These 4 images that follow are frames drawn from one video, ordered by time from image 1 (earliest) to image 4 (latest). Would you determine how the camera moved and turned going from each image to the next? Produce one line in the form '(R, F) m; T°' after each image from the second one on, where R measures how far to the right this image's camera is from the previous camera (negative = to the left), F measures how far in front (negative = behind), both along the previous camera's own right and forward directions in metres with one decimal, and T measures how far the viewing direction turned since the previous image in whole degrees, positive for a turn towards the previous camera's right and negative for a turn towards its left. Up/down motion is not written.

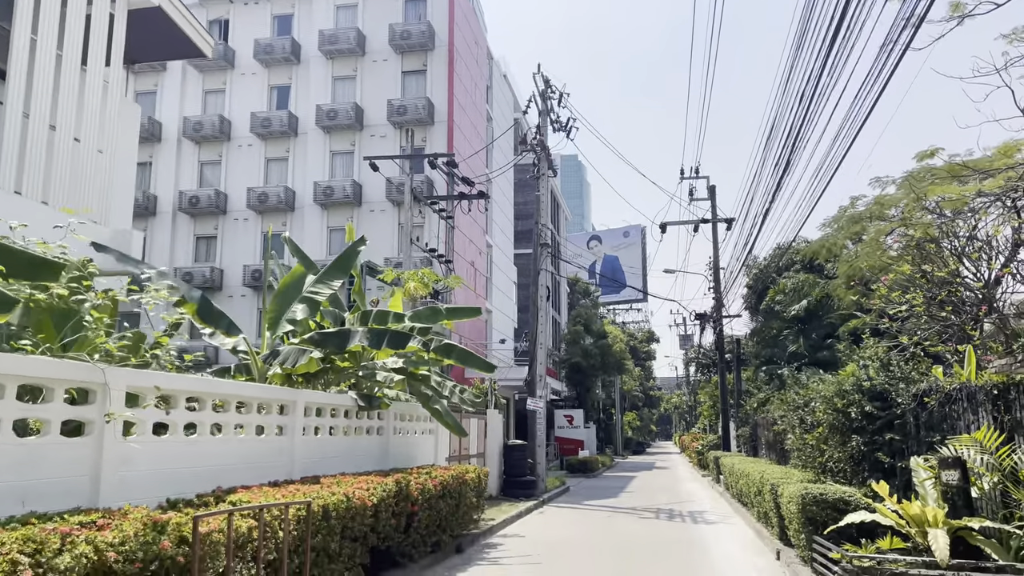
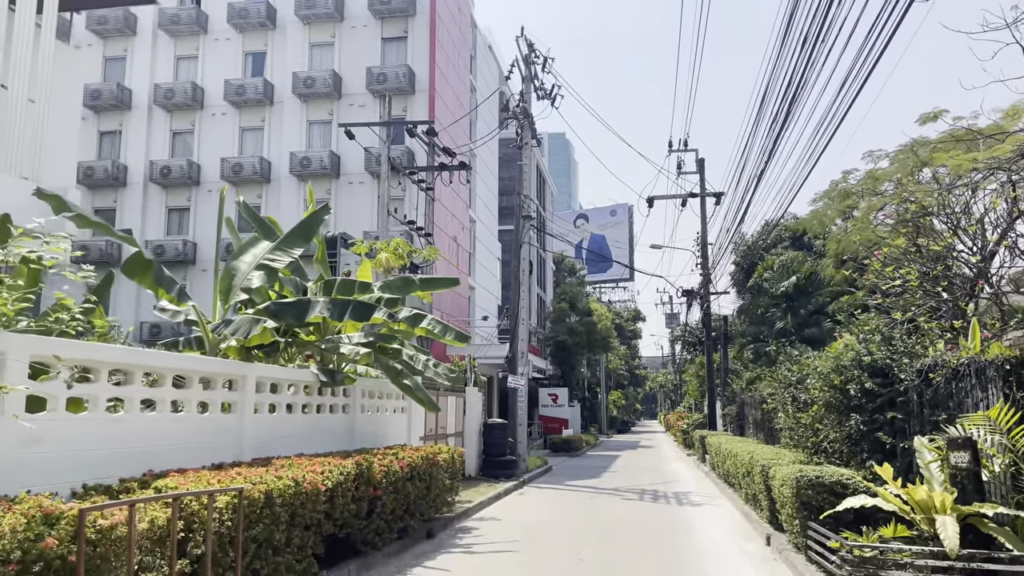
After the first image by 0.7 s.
(+0.1, +0.7) m; +1°
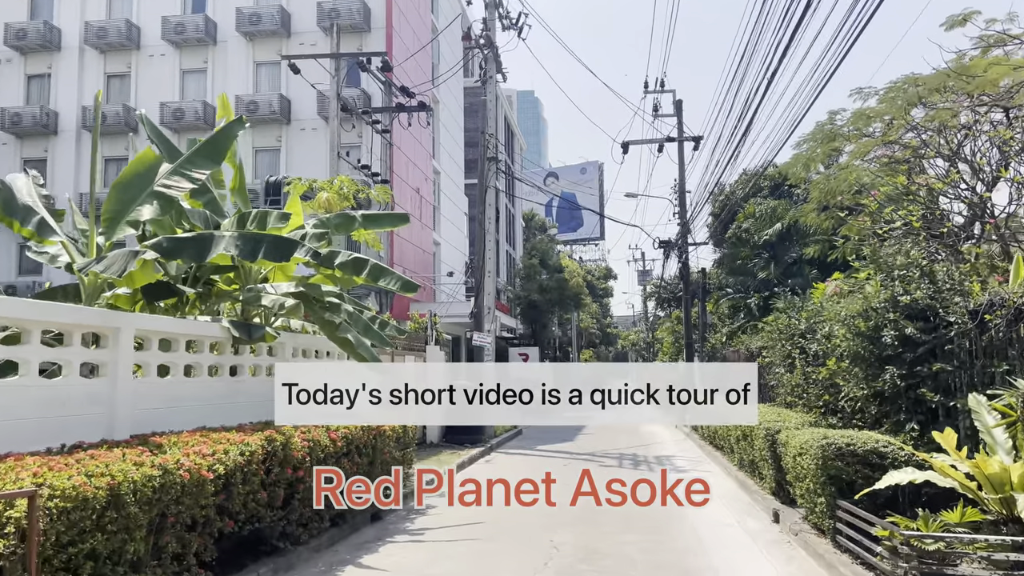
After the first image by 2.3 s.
(+0.1, +1.6) m; +2°
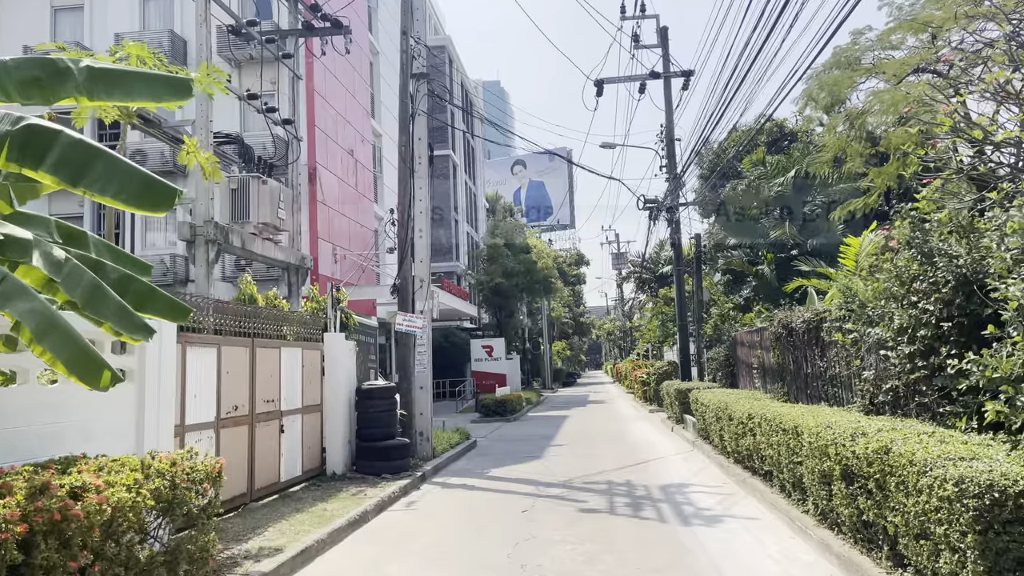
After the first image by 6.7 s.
(+0.5, +4.7) m; +2°
